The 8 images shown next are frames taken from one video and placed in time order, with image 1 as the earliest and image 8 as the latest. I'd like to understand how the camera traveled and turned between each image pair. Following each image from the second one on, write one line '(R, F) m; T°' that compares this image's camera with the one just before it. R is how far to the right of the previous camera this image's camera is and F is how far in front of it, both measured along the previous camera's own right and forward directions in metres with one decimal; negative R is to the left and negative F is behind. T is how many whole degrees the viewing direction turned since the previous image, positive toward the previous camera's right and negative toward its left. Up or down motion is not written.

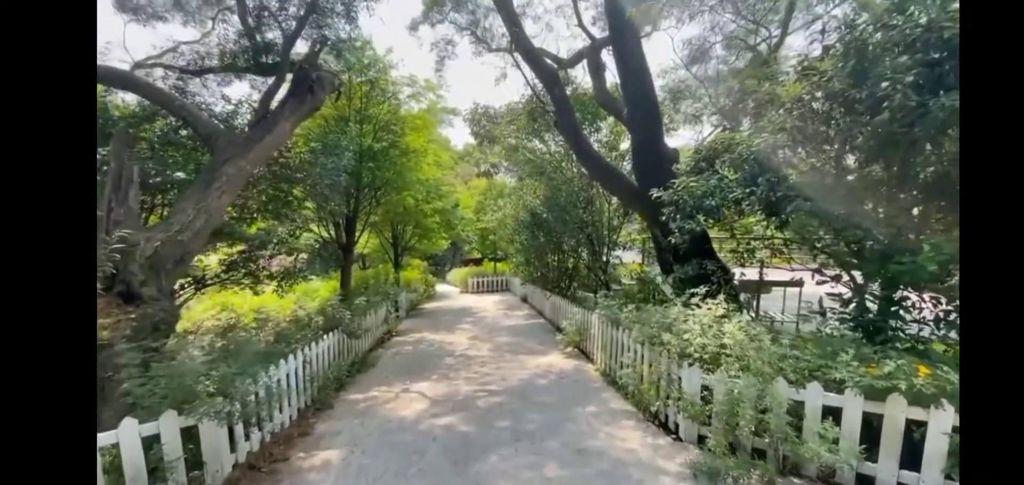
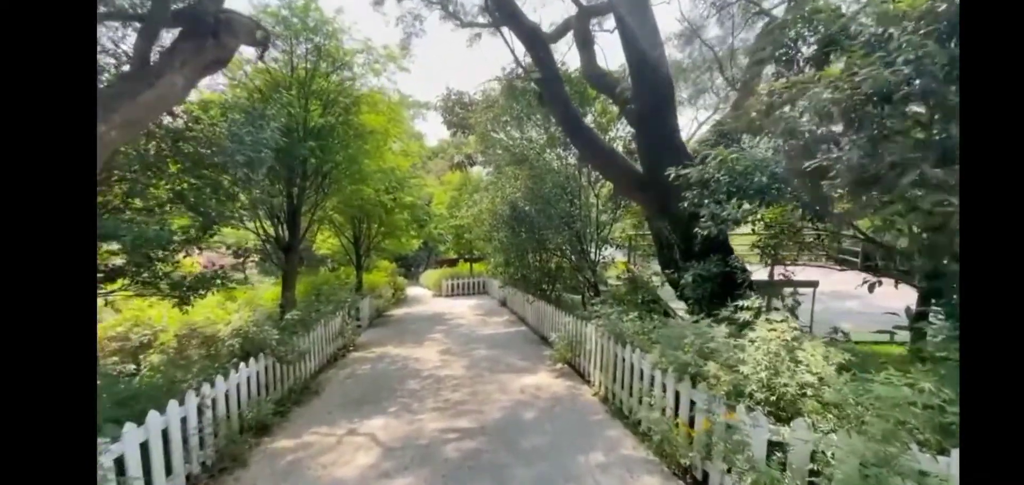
(0.0, +1.0) m; +3°
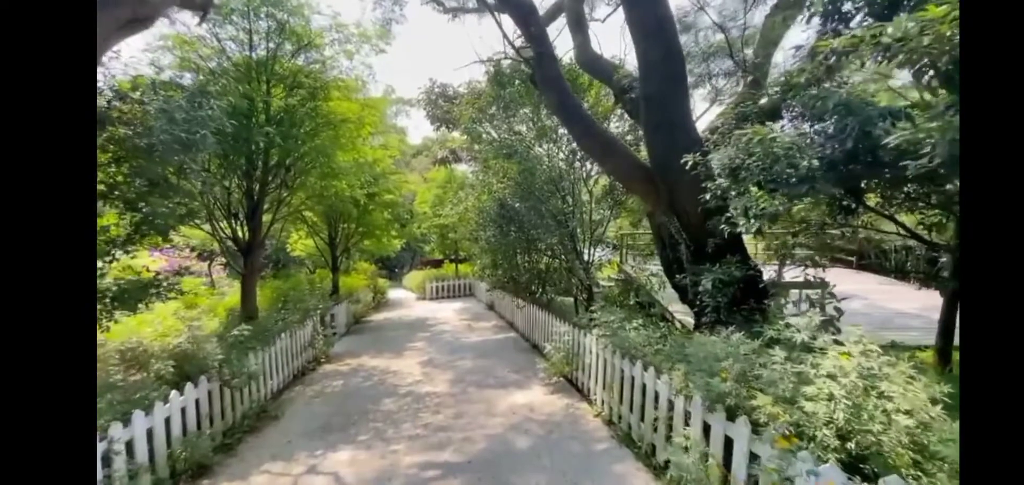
(0.0, +0.5) m; +2°
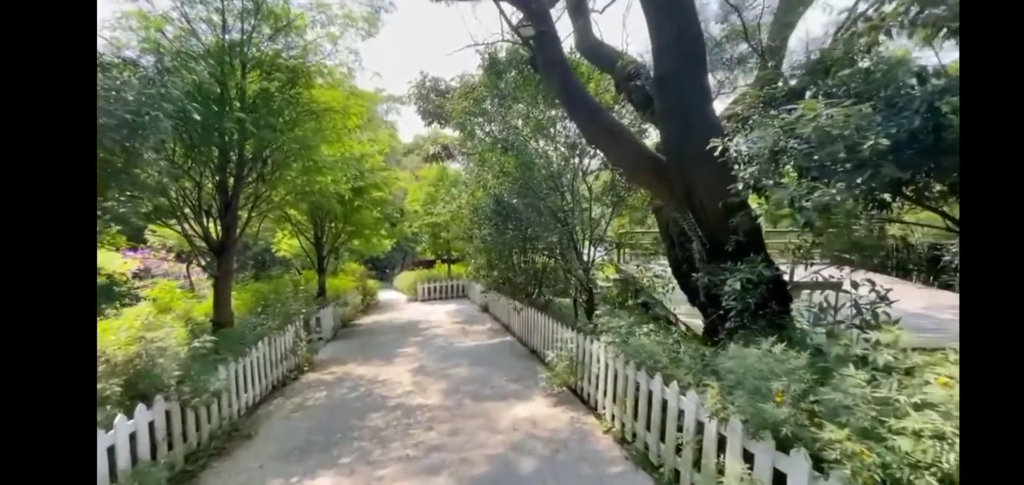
(-0.1, +0.4) m; +1°
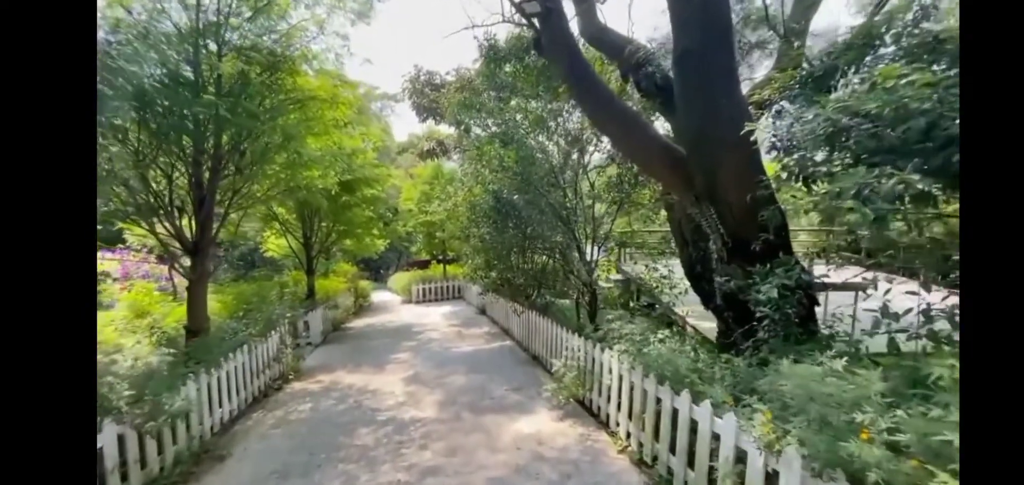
(-0.1, +0.3) m; +1°
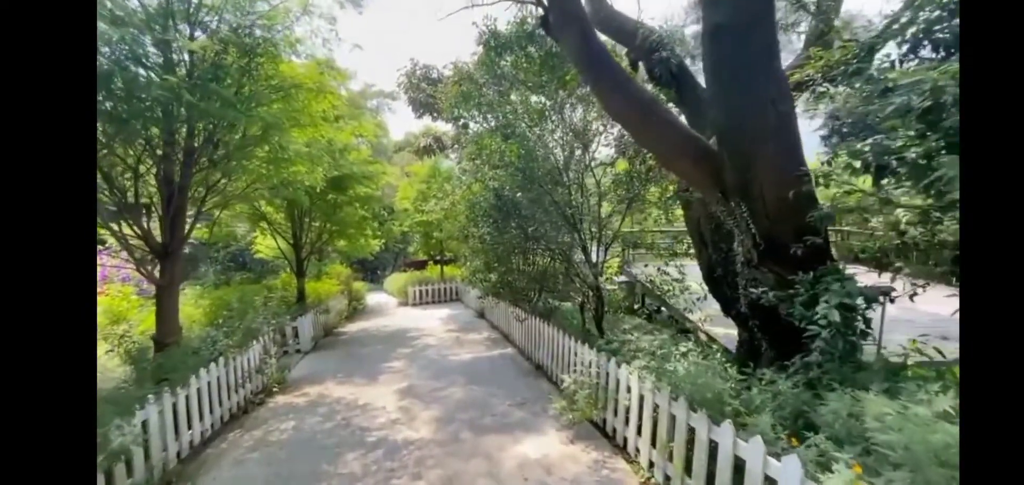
(-0.1, +0.4) m; 0°
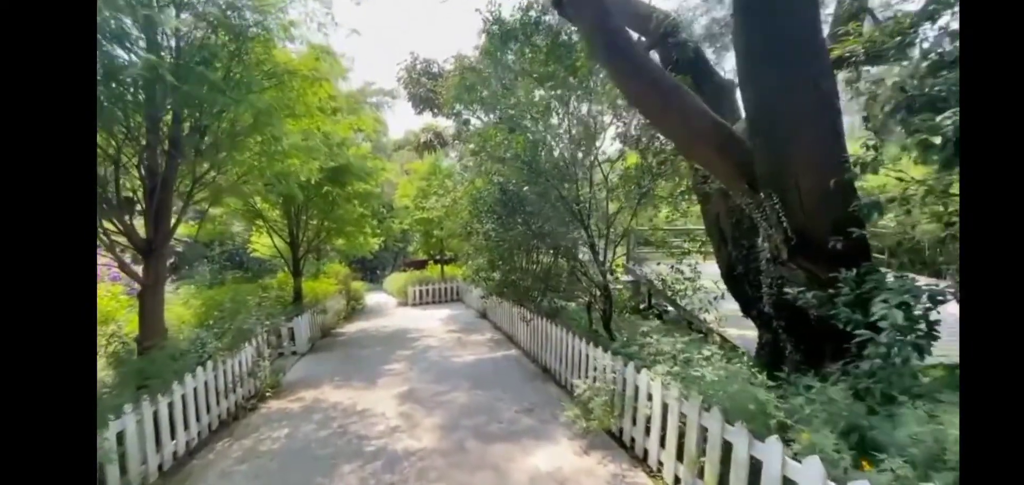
(-0.1, +0.2) m; 0°
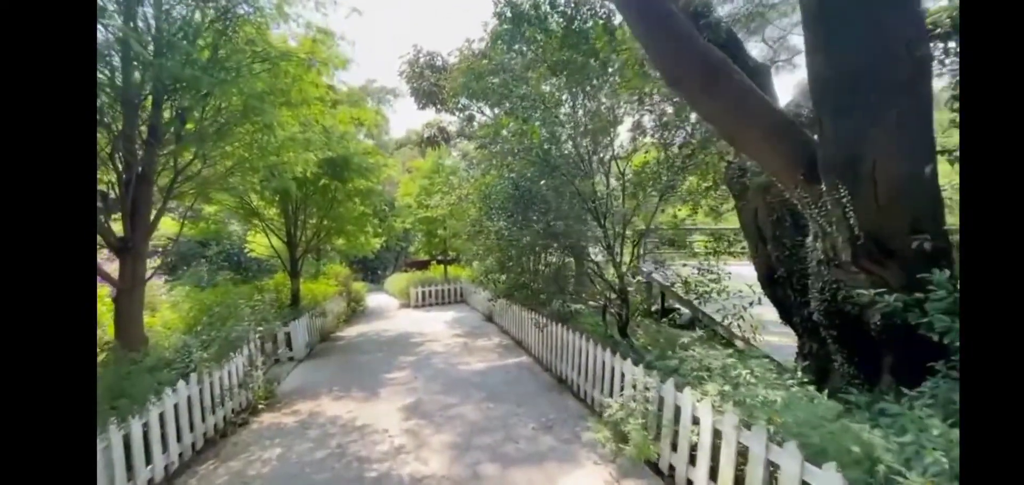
(-0.1, +0.4) m; 0°
